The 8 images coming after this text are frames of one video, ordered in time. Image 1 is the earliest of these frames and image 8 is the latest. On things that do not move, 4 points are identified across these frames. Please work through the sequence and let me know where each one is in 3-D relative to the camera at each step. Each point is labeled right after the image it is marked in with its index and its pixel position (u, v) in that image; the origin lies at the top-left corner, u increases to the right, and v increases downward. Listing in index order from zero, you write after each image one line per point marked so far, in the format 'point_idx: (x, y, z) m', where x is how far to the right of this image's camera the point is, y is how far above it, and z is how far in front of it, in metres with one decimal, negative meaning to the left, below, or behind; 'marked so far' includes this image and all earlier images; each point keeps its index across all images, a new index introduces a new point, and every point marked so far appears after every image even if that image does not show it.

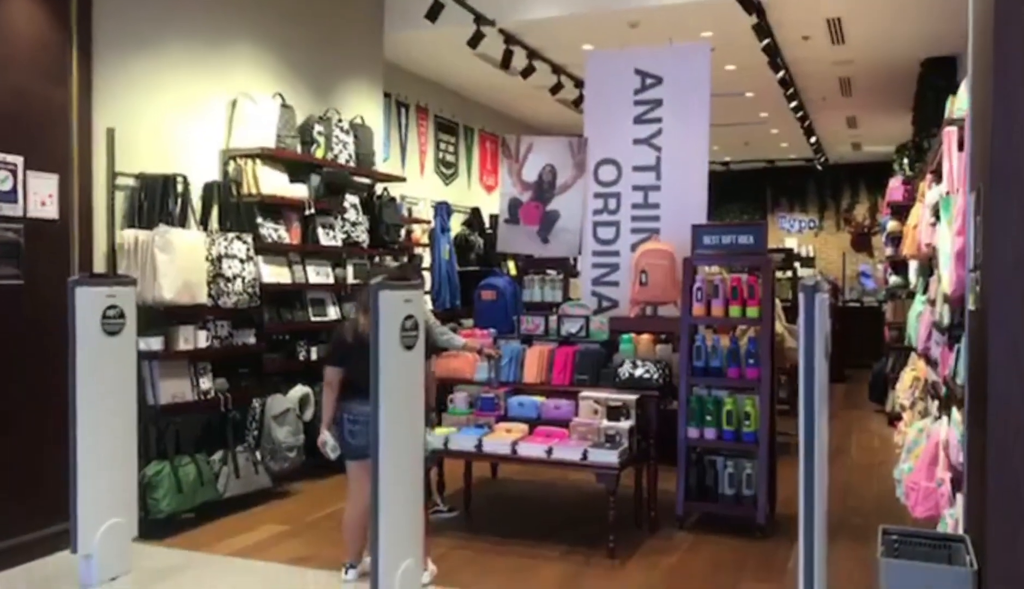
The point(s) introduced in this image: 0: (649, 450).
0: (+0.8, -0.9, +5.5) m
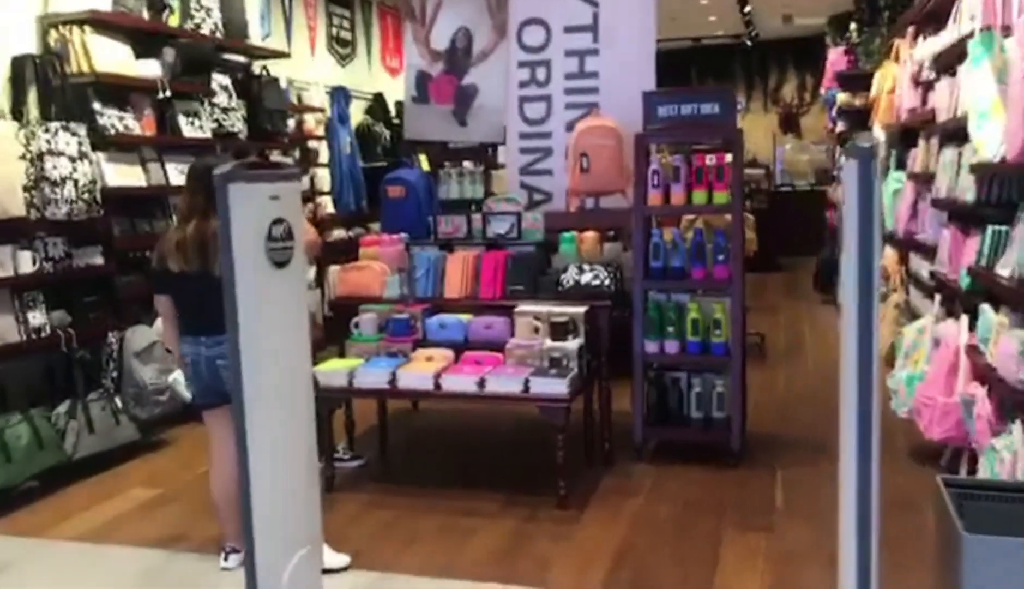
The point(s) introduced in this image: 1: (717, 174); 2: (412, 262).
0: (+0.5, -0.4, +4.5) m
1: (+1.0, +0.6, +4.5) m
2: (-0.5, +0.2, +4.8) m
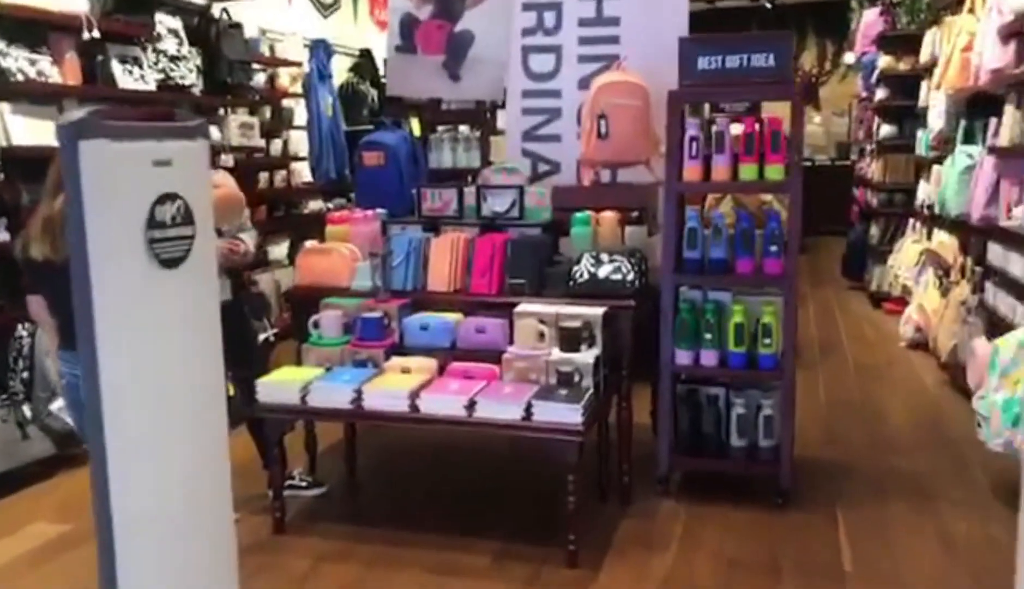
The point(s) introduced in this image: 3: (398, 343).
0: (+0.4, -0.4, +3.6) m
1: (+1.0, +0.6, +3.6) m
2: (-0.5, +0.2, +3.9) m
3: (-0.5, -0.2, +3.6) m
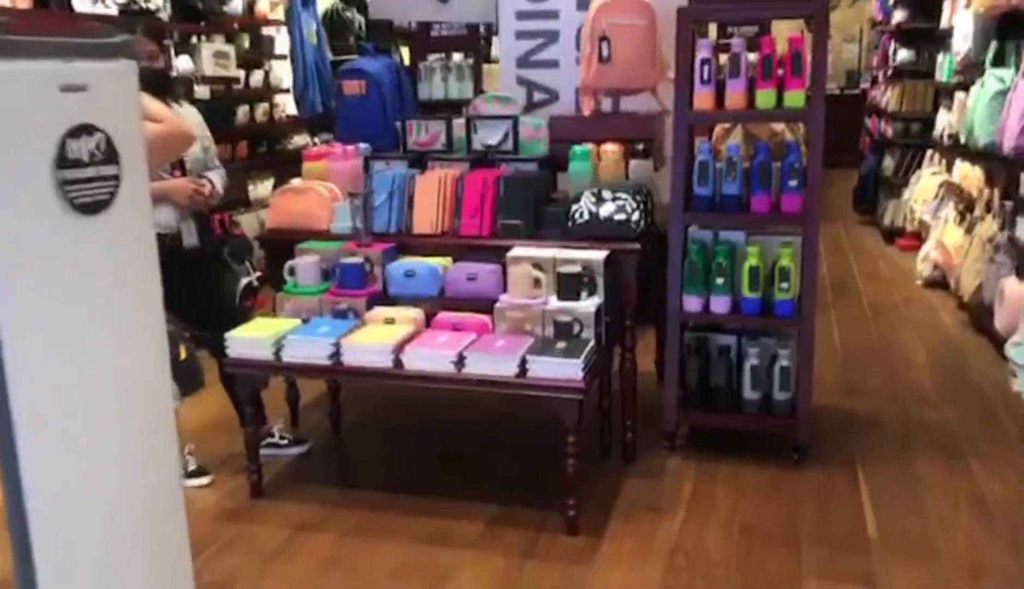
0: (+0.4, -0.1, +3.3) m
1: (+1.0, +0.8, +3.3) m
2: (-0.6, +0.4, +3.5) m
3: (-0.5, 0.0, +3.3) m
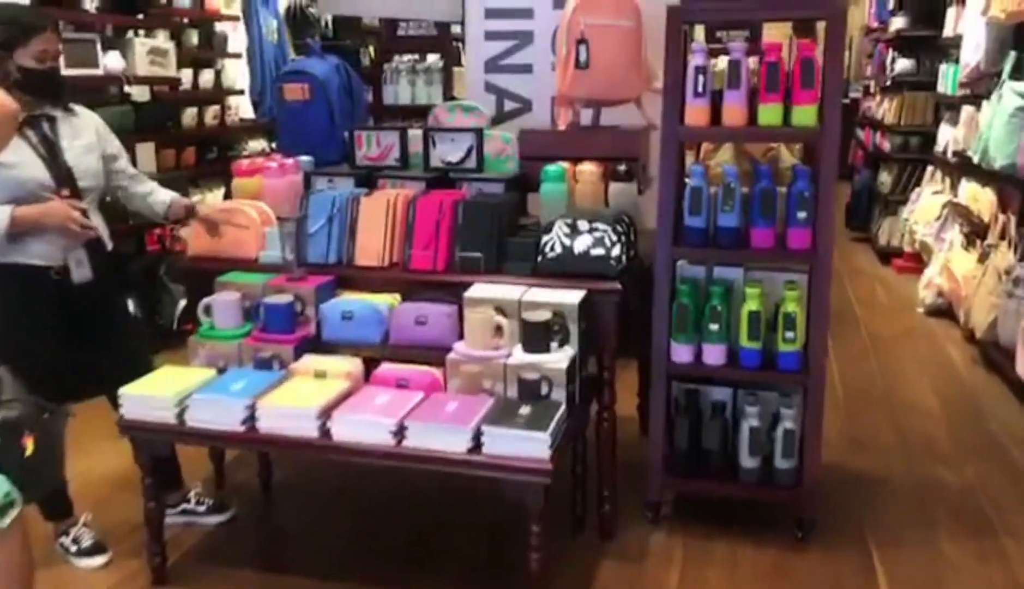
0: (+0.3, -0.3, +2.8) m
1: (+0.9, +0.7, +2.8) m
2: (-0.7, +0.3, +3.0) m
3: (-0.6, -0.1, +2.8) m
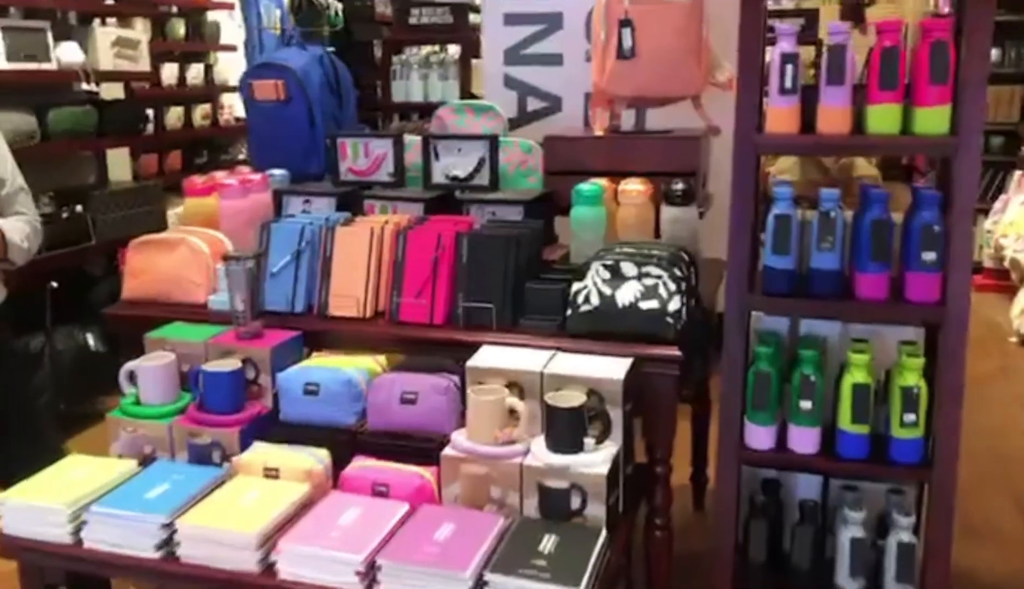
0: (+0.3, -0.5, +2.1) m
1: (+0.9, +0.5, +2.0) m
2: (-0.6, +0.1, +2.3) m
3: (-0.6, -0.3, +2.1) m
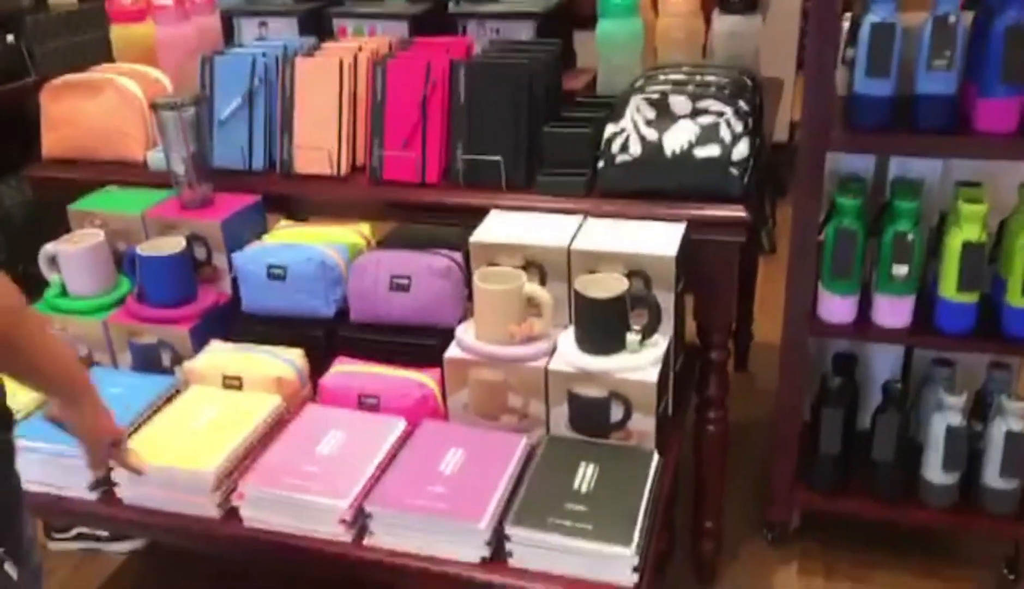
0: (+0.4, -0.2, +1.7) m
1: (+1.0, +0.8, +1.4) m
2: (-0.6, +0.4, +1.8) m
3: (-0.5, 0.0, +1.7) m
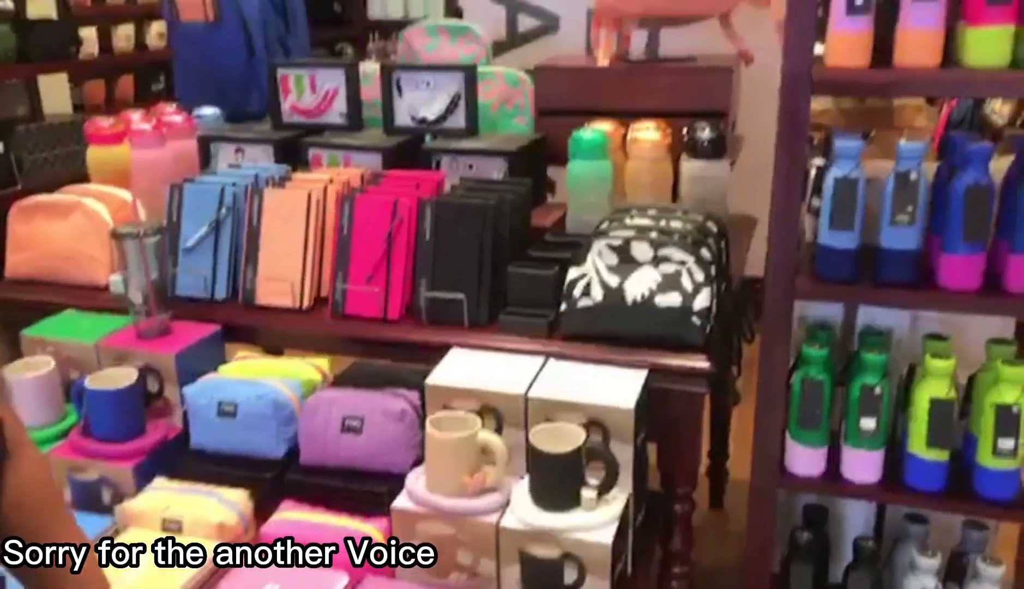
0: (+0.3, -0.4, +1.6) m
1: (+0.9, +0.5, +1.5) m
2: (-0.7, +0.2, +1.8) m
3: (-0.6, -0.3, +1.7) m
